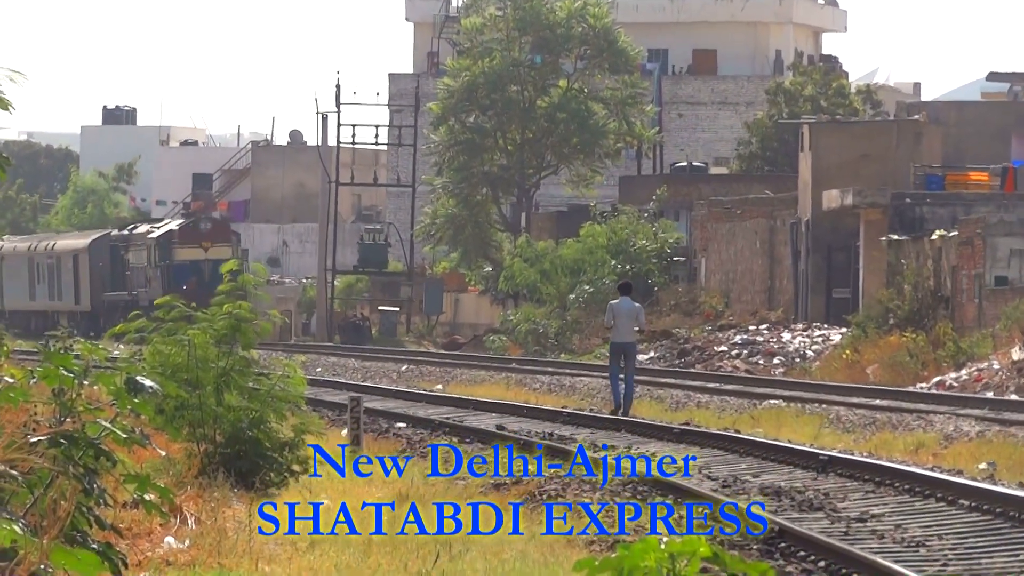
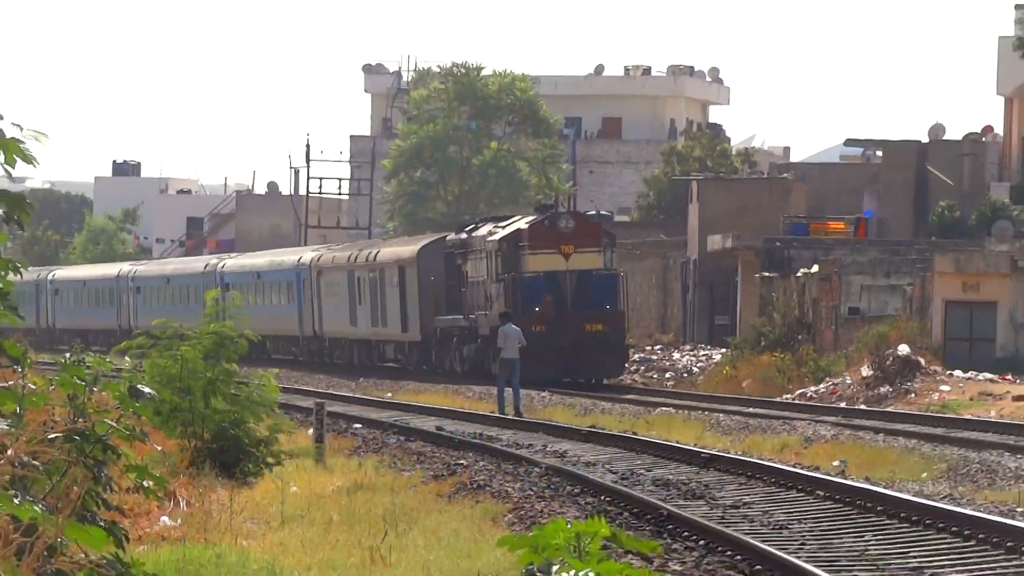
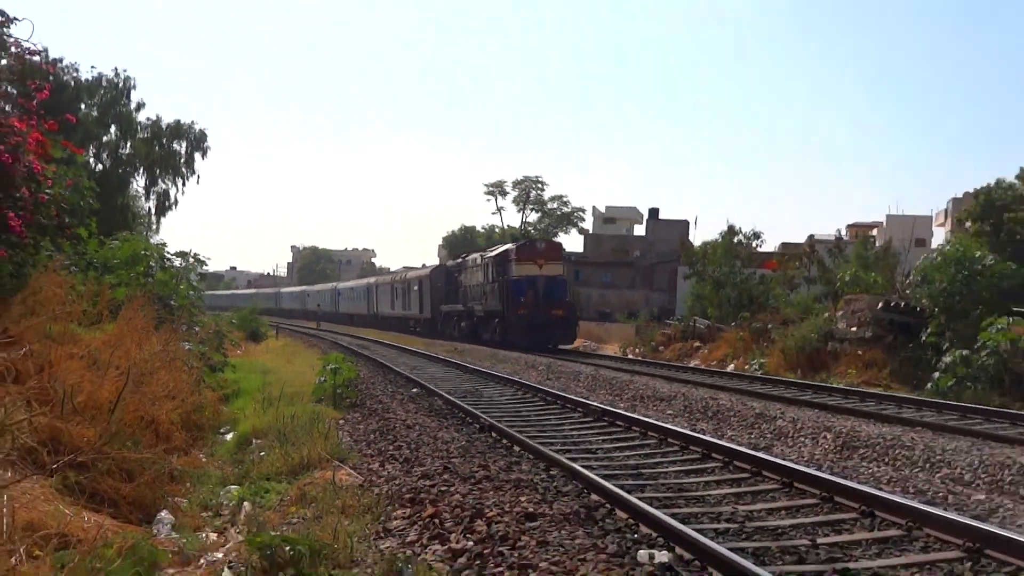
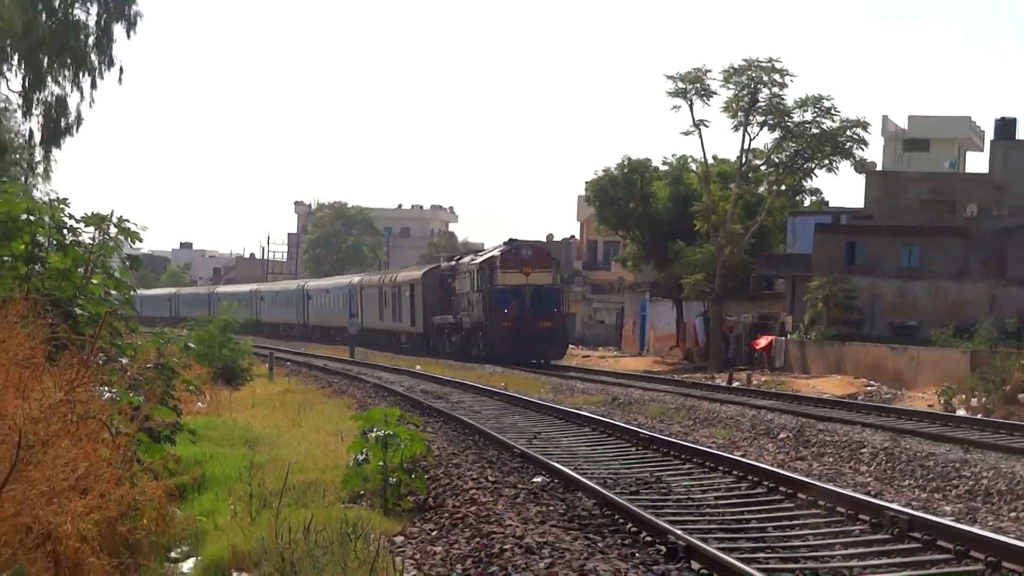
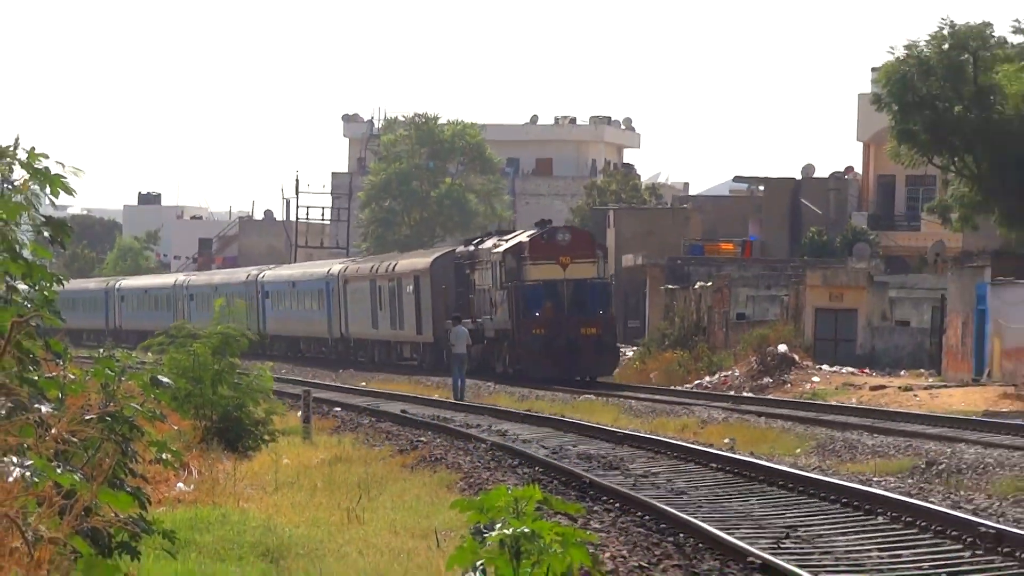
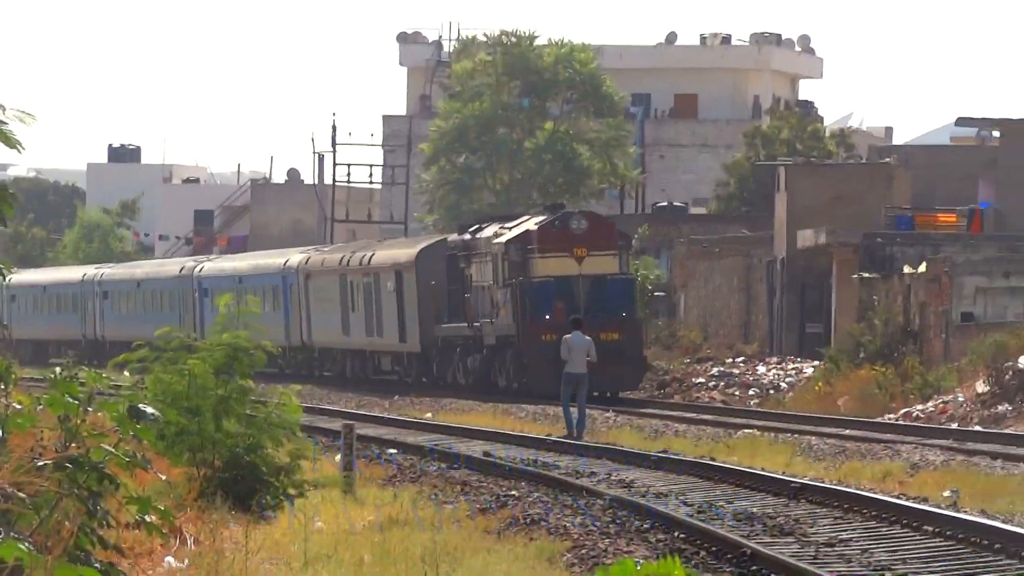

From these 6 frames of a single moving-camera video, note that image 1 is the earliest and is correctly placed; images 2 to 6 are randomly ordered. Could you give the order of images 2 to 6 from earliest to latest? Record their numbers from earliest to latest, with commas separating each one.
6, 2, 5, 4, 3
